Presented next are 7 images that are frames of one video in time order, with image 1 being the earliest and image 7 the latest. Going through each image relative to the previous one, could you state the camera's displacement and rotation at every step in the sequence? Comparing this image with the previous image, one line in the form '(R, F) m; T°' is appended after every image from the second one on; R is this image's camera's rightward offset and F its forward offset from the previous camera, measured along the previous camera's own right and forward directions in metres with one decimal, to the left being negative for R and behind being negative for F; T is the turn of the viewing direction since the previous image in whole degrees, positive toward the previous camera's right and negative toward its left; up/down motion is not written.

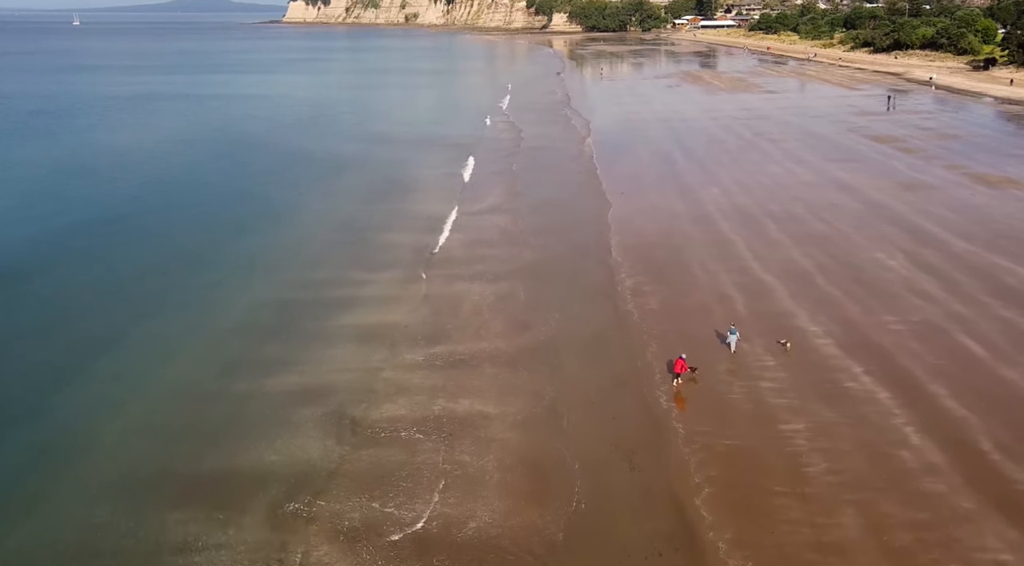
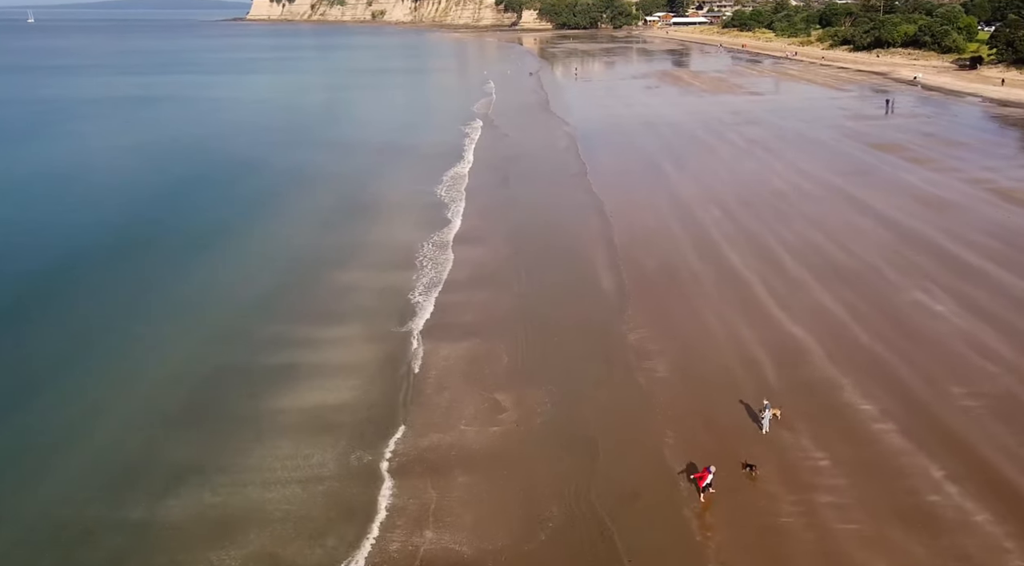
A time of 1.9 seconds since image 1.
(0.0, +2.3) m; +2°
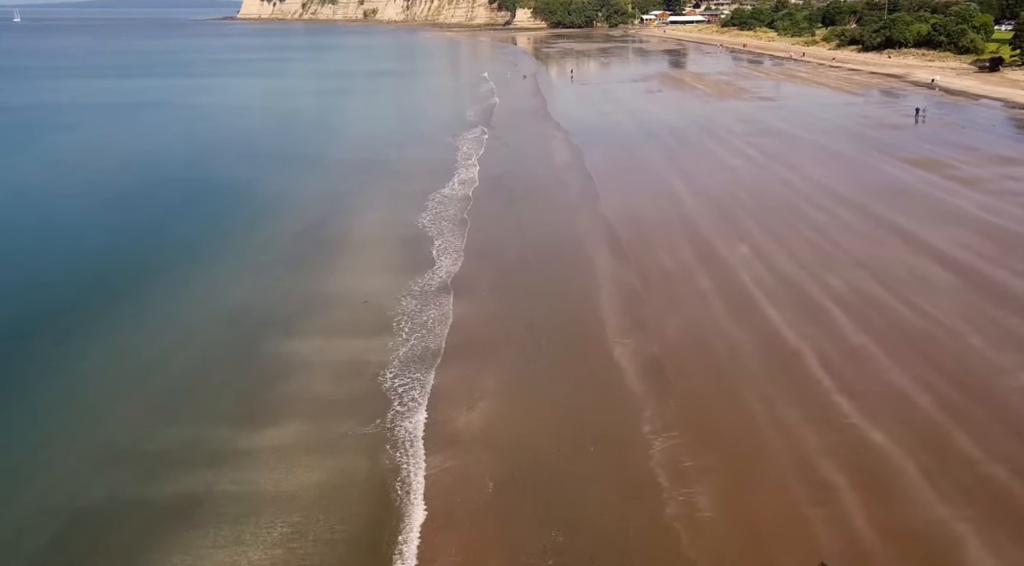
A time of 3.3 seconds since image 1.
(+0.1, +2.6) m; 0°
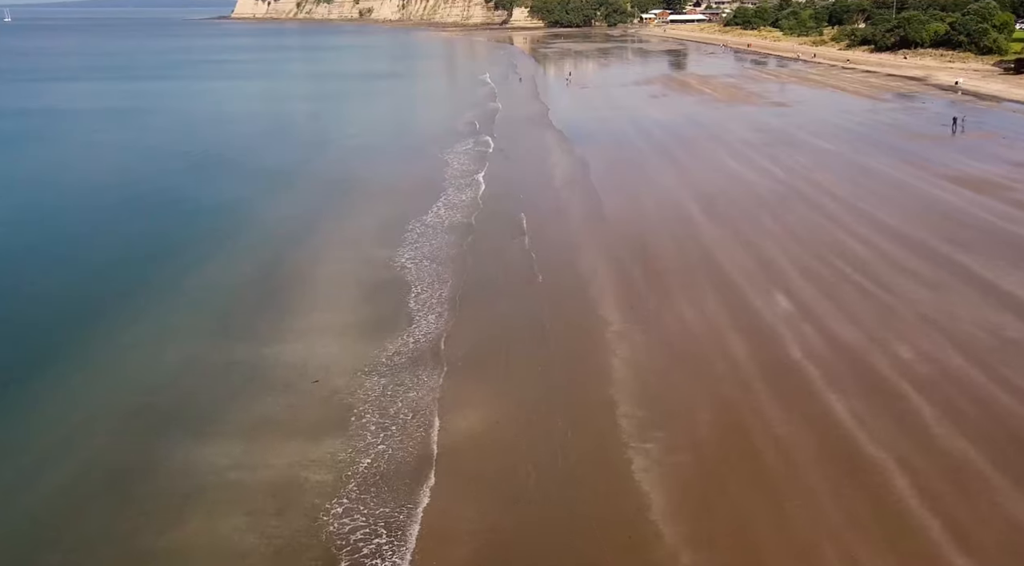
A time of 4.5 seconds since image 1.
(+0.1, +2.5) m; 0°
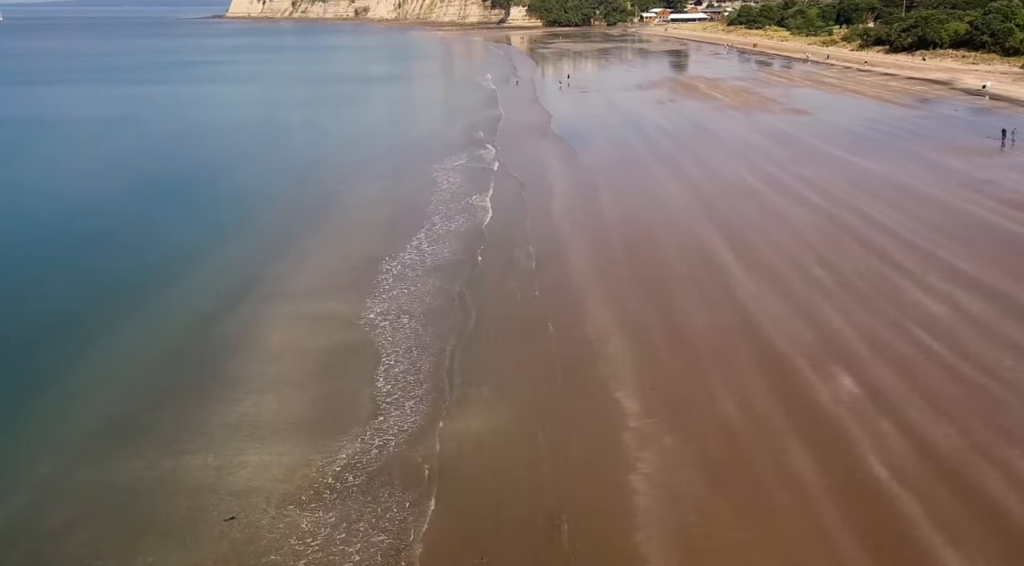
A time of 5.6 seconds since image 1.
(+0.1, +2.6) m; 0°
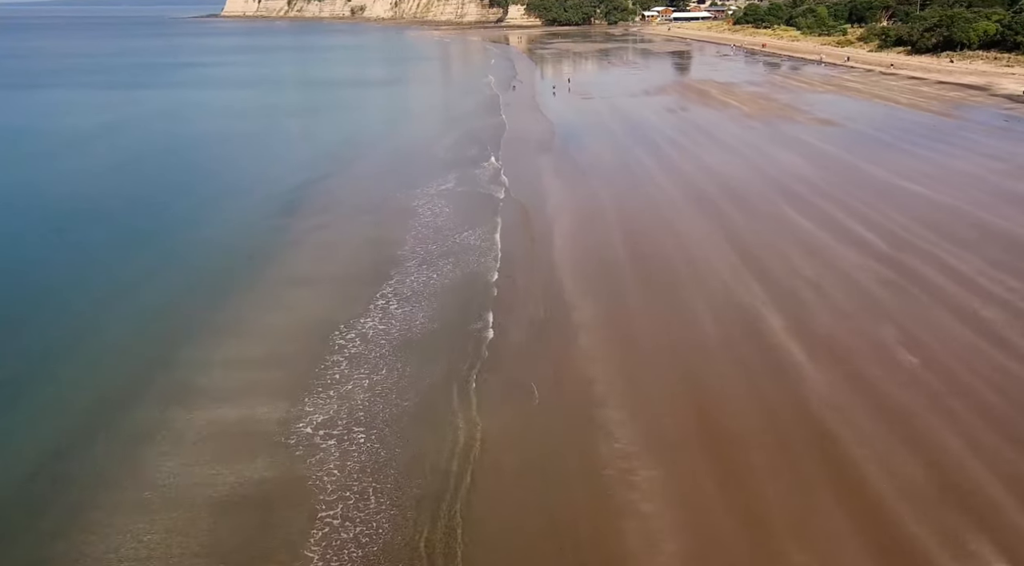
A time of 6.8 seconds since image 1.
(+0.1, +3.2) m; 0°
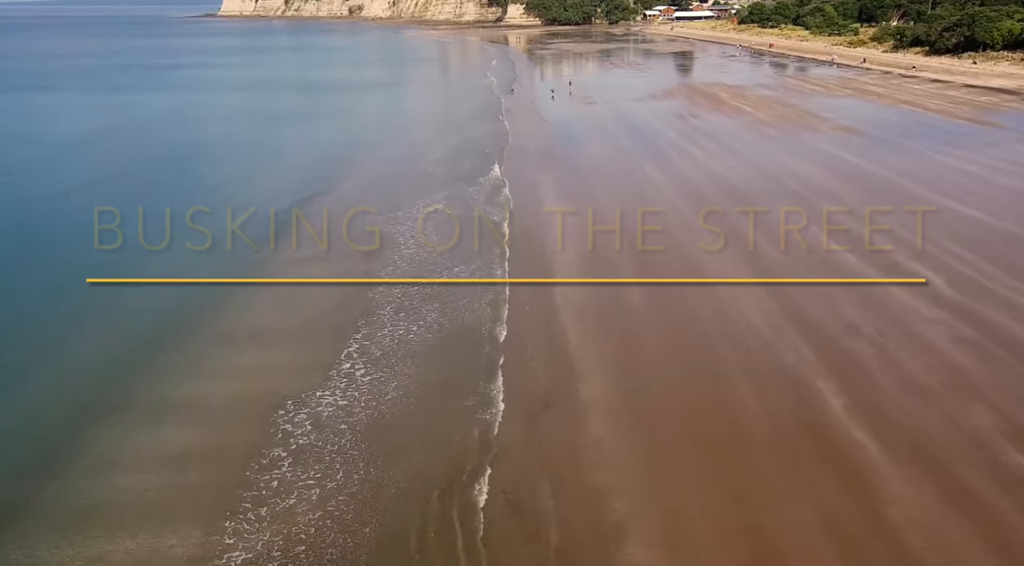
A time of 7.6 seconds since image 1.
(+0.1, +2.3) m; 0°
